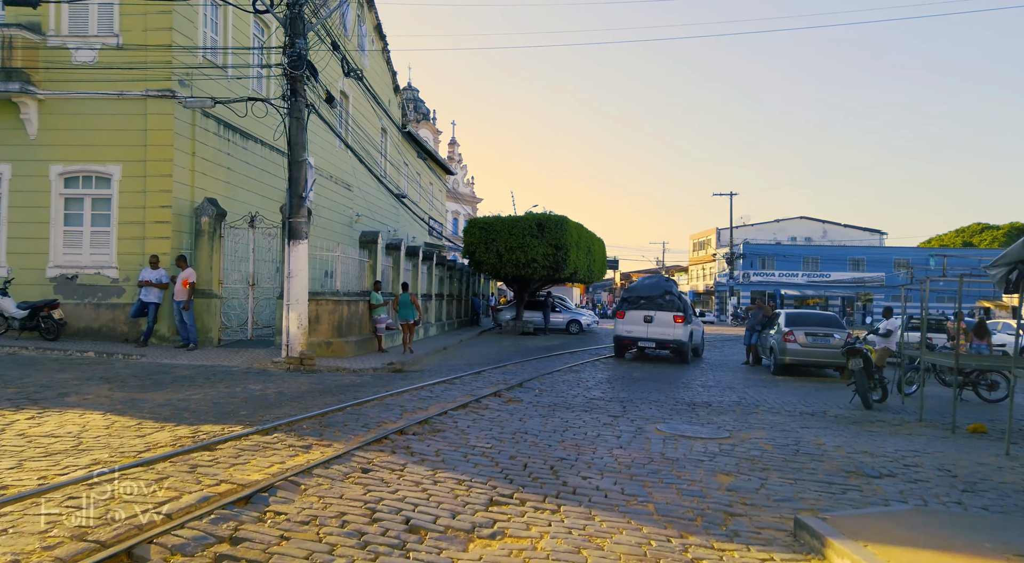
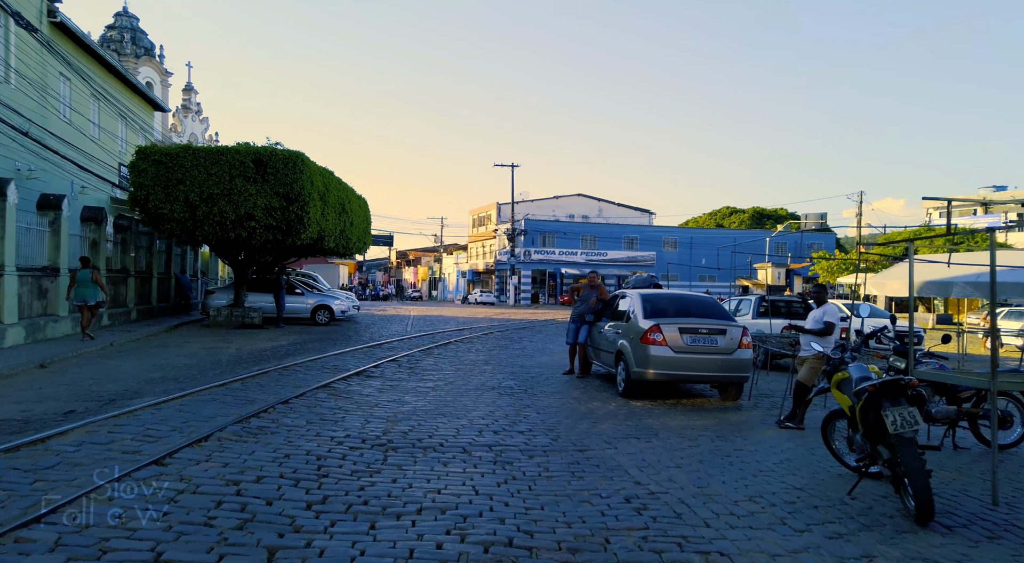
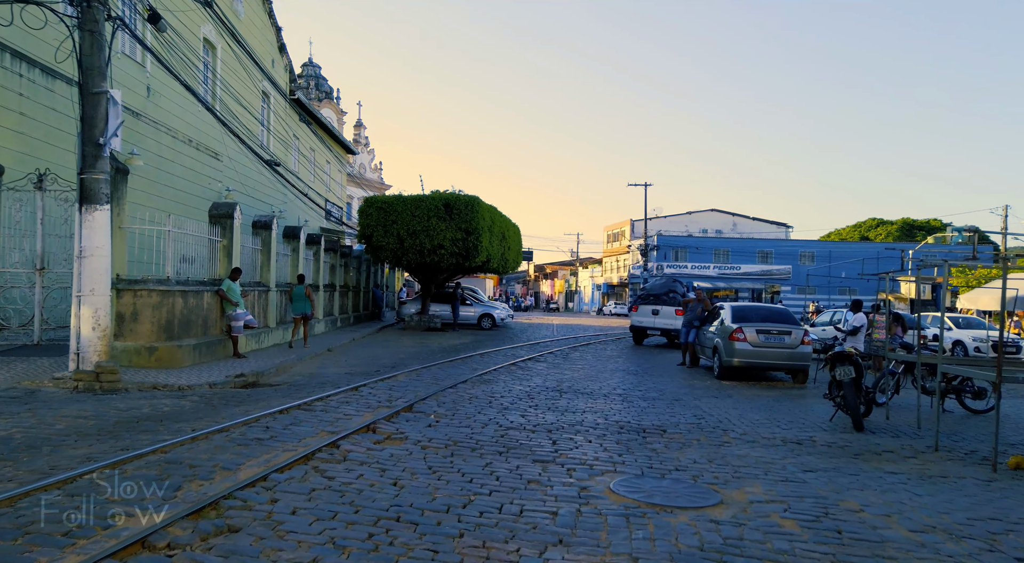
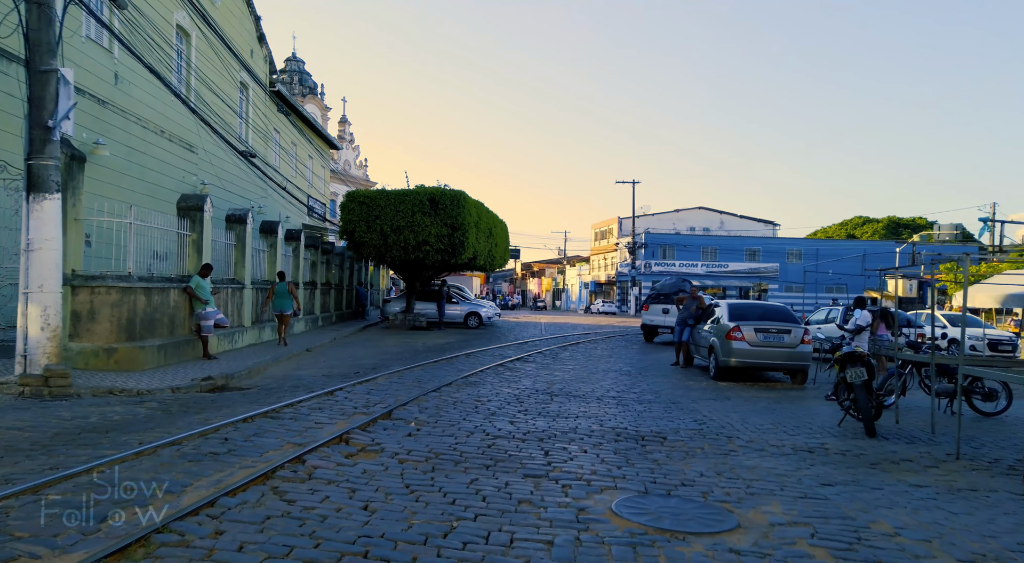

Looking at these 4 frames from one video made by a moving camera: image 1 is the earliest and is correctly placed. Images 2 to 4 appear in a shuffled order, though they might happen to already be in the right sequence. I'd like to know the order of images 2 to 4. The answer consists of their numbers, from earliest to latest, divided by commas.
3, 4, 2
